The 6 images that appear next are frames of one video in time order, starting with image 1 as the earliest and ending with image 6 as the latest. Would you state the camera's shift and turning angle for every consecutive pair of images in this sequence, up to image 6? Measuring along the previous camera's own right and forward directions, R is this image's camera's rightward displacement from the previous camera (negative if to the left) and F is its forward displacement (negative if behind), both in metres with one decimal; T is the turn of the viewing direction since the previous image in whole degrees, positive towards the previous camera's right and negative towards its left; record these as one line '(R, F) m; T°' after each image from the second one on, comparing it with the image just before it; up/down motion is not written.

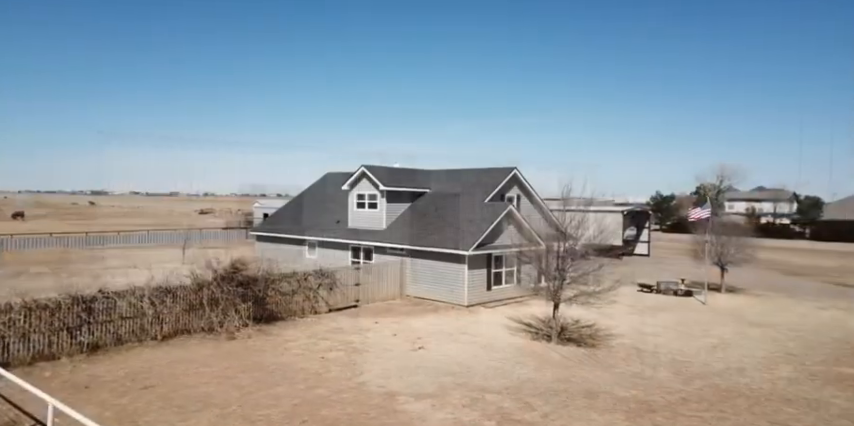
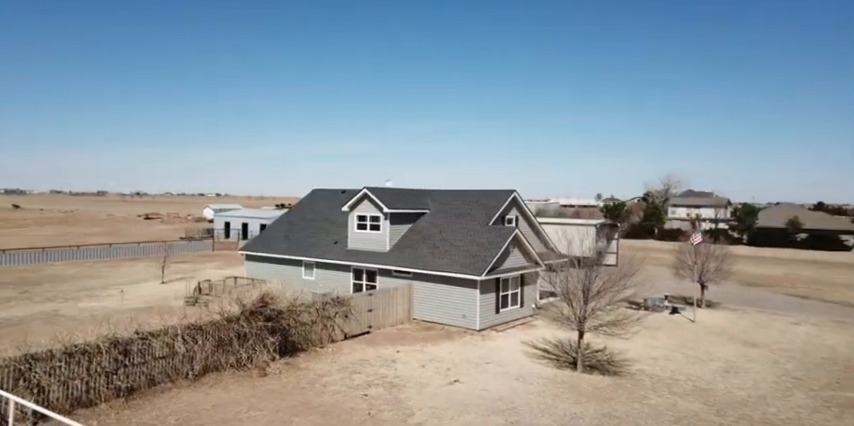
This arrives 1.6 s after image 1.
(-2.4, +0.1) m; +5°
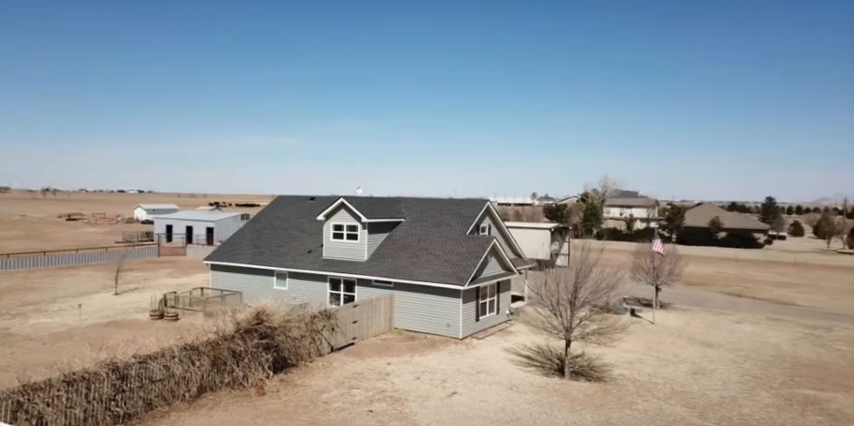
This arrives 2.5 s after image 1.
(-1.7, -0.2) m; +6°
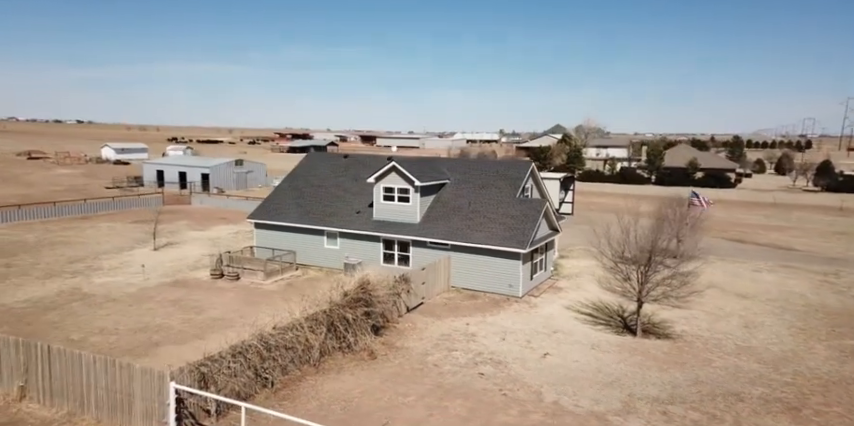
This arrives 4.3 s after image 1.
(-3.6, -0.5) m; +2°
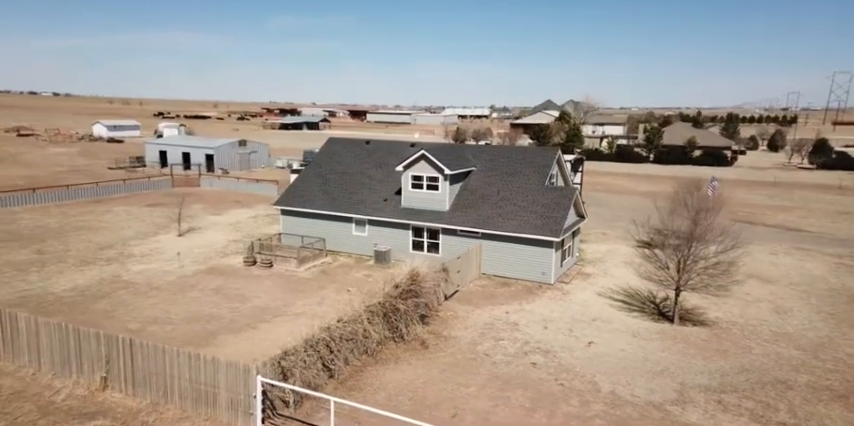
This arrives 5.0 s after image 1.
(-1.6, -0.2) m; 0°
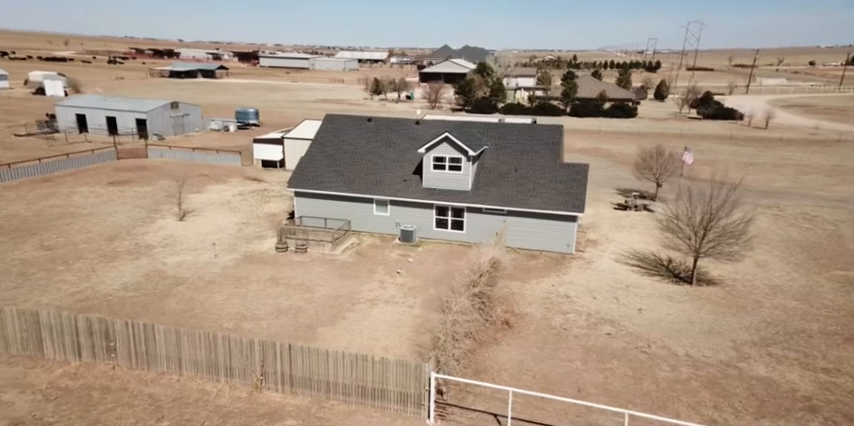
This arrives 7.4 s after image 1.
(-5.4, -1.3) m; +8°
